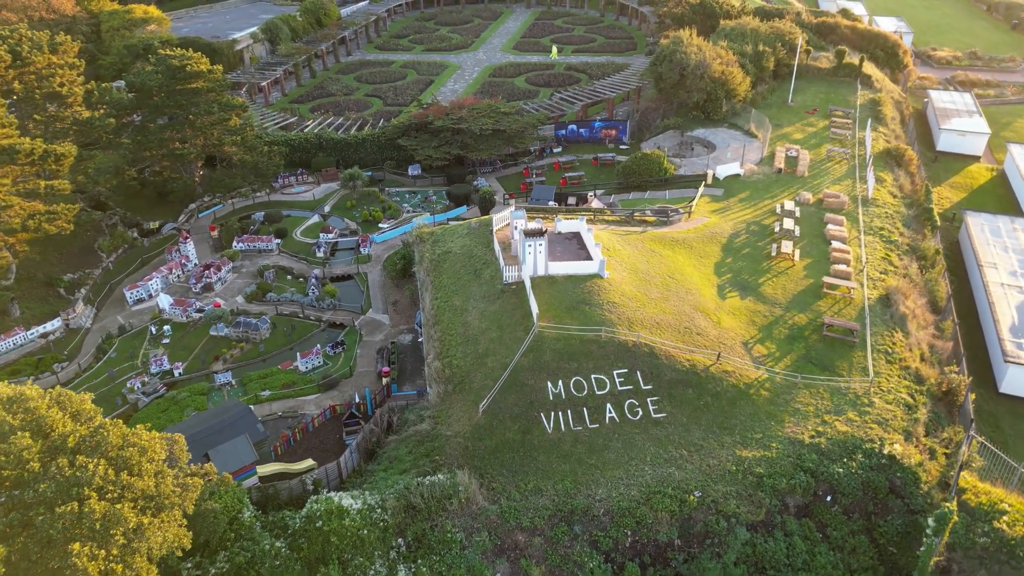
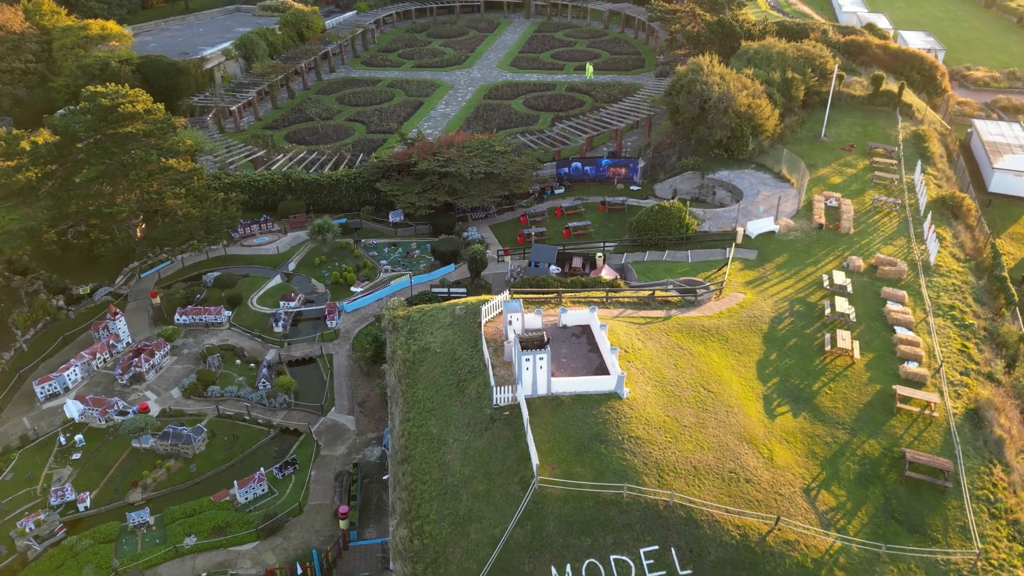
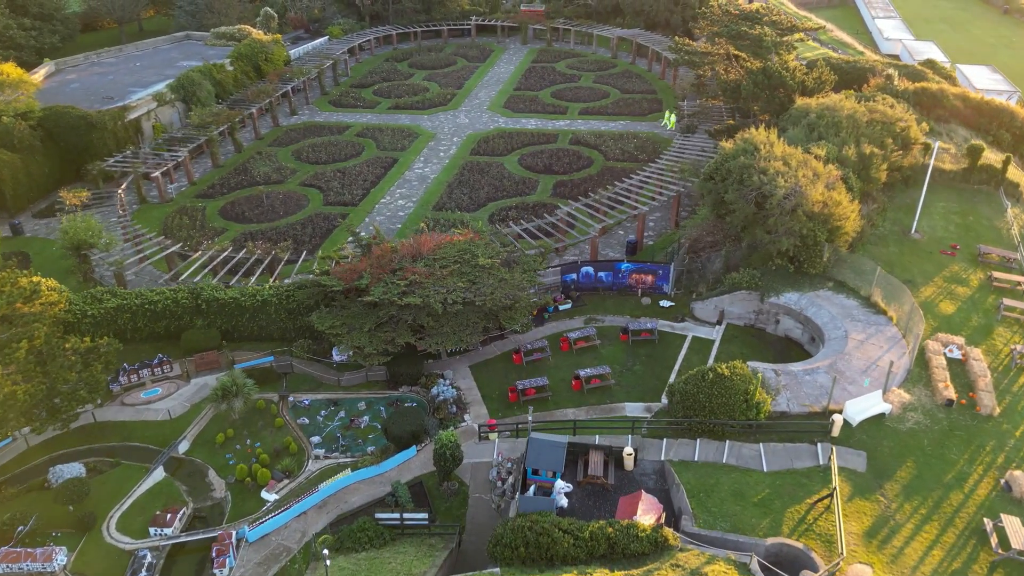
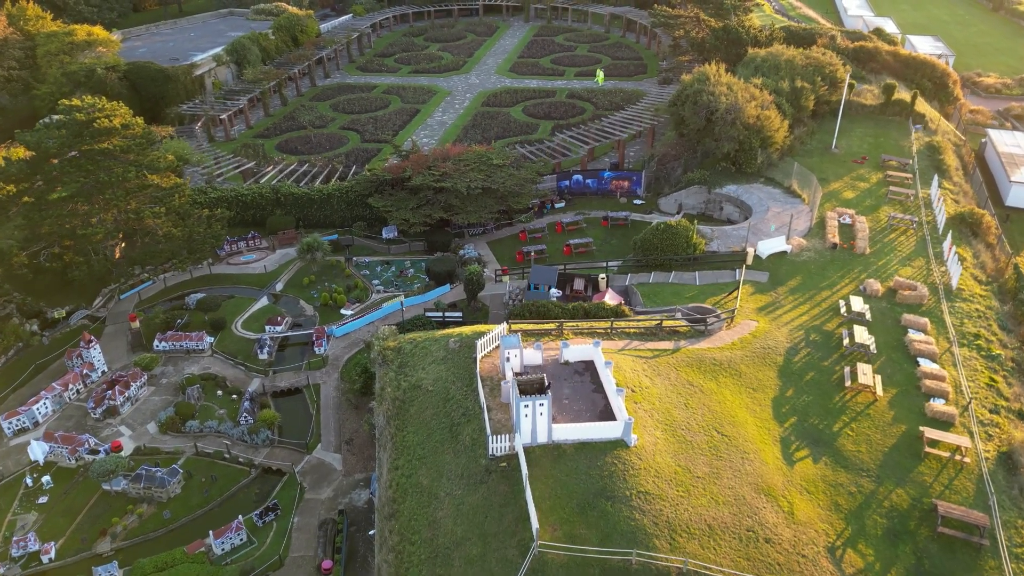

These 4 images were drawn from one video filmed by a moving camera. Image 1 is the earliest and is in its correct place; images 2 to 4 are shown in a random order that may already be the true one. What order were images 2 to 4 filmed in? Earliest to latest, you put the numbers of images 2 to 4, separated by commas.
2, 4, 3
